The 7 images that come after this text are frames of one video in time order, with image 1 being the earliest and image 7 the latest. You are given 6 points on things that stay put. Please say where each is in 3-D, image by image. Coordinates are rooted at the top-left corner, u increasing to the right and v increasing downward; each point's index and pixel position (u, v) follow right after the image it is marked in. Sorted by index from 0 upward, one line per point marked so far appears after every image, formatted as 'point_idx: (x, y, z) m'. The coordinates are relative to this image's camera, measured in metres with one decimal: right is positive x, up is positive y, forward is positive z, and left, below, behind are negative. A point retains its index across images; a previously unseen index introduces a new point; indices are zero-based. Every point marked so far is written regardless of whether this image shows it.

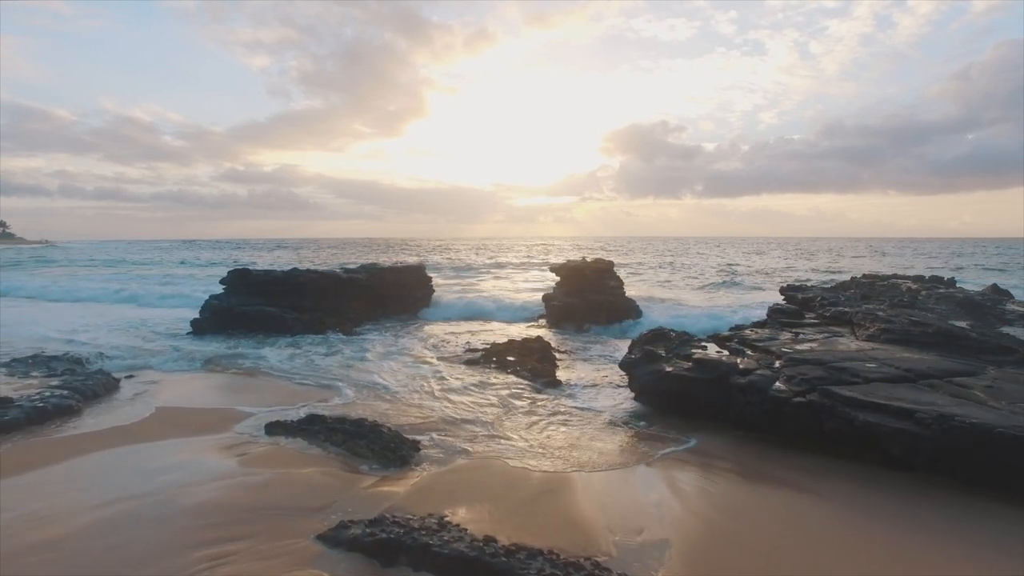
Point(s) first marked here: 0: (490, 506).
0: (-0.2, -2.5, +6.9) m
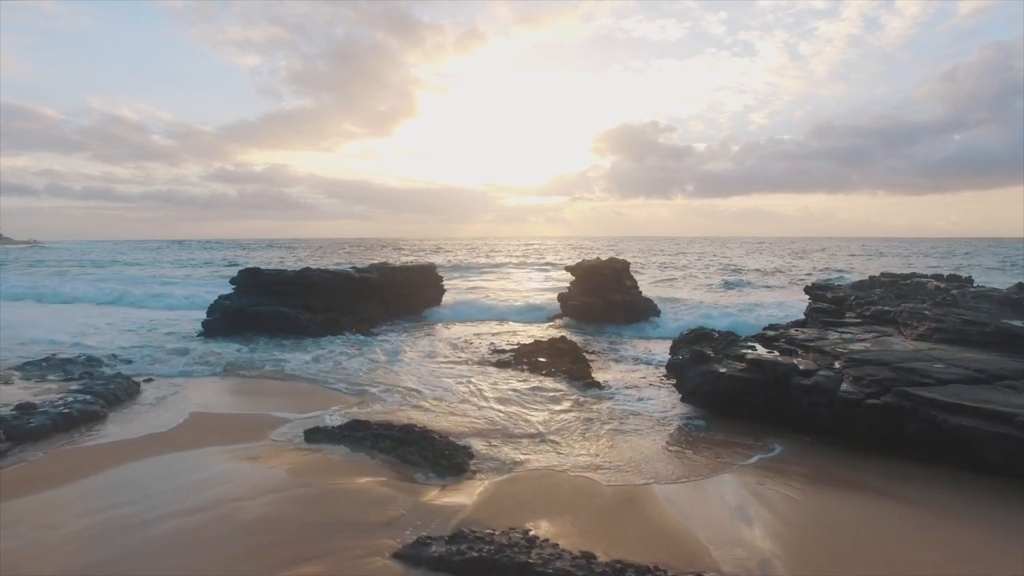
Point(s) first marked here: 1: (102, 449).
0: (+0.6, -2.4, +6.5) m
1: (-5.7, -2.3, +8.6) m
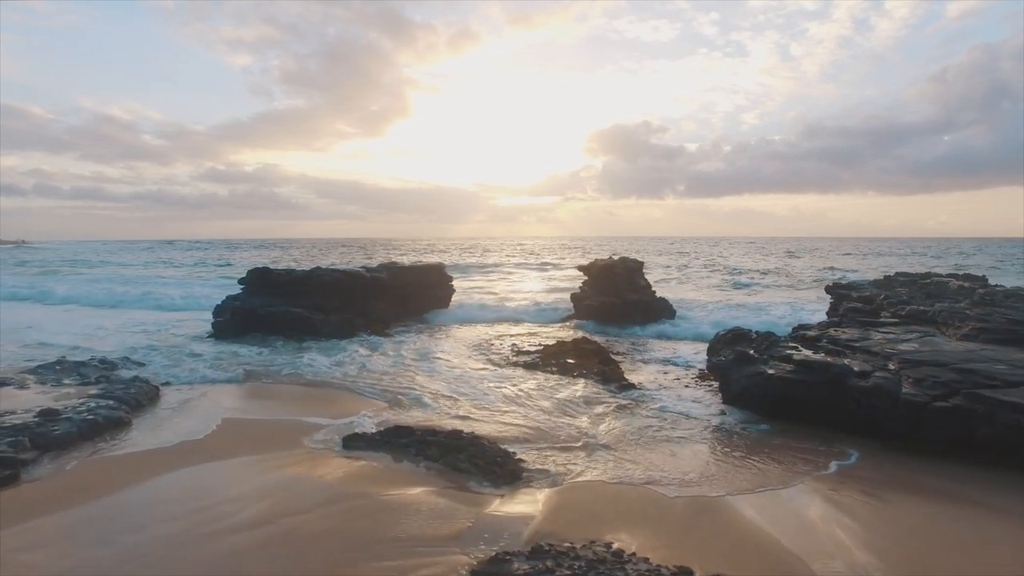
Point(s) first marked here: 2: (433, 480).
0: (+1.4, -2.4, +6.1) m
1: (-5.0, -2.3, +8.2) m
2: (-1.0, -2.4, +7.7) m
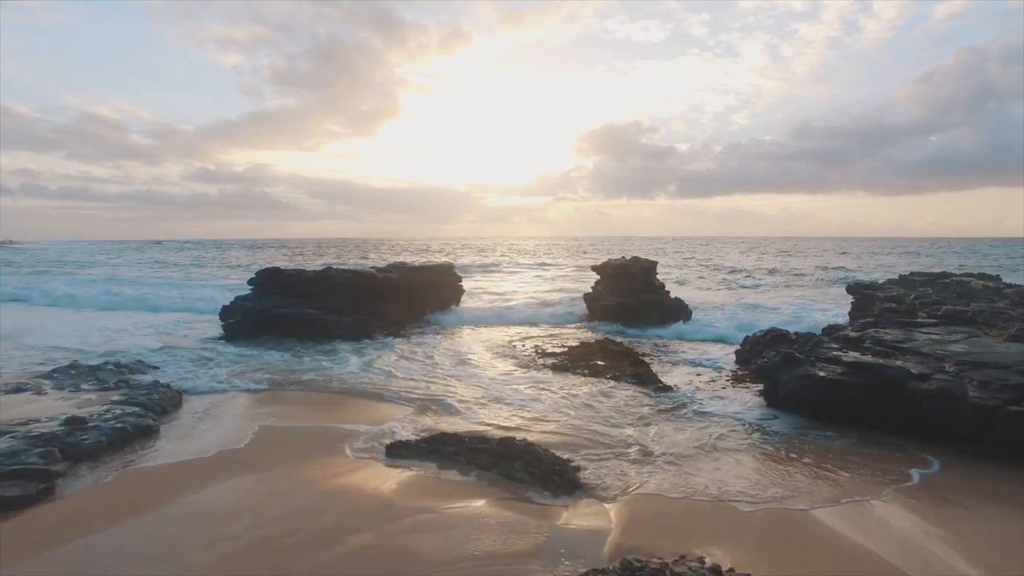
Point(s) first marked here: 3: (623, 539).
0: (+2.1, -2.4, +5.8) m
1: (-4.3, -2.3, +7.8) m
2: (-0.3, -2.4, +7.4) m
3: (+1.1, -2.5, +6.0) m
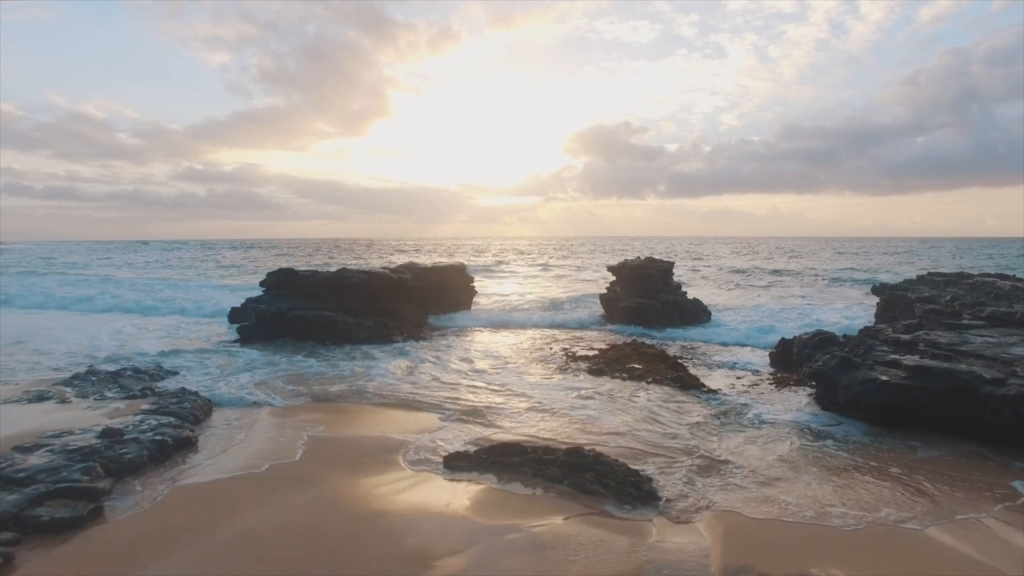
0: (+3.0, -2.5, +5.4) m
1: (-3.4, -2.3, +7.3) m
2: (+0.6, -2.5, +7.0) m
3: (+2.0, -2.5, +5.6) m
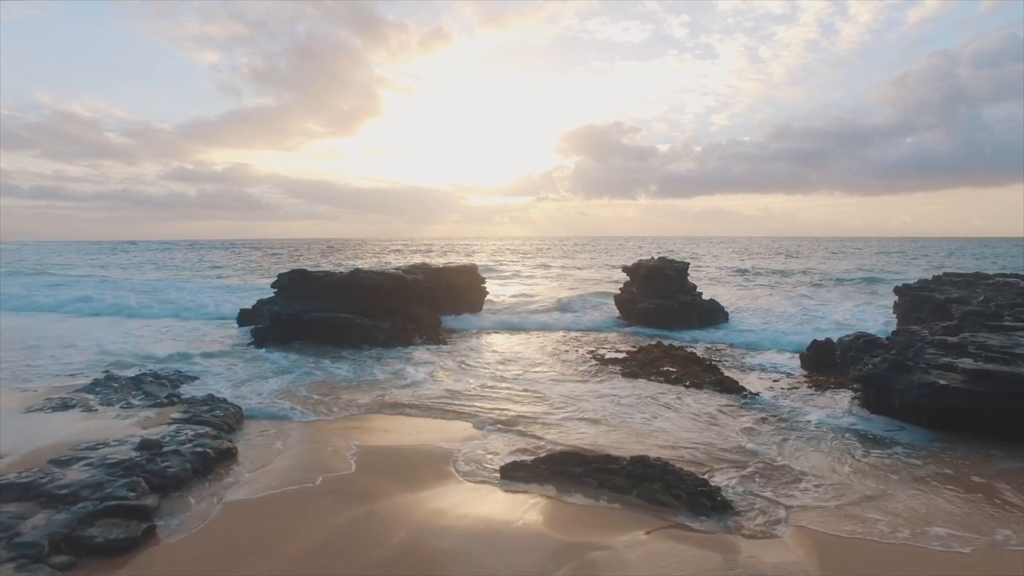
0: (+3.8, -2.5, +5.1) m
1: (-2.6, -2.4, +6.9) m
2: (+1.4, -2.5, +6.6) m
3: (+2.8, -2.5, +5.3) m
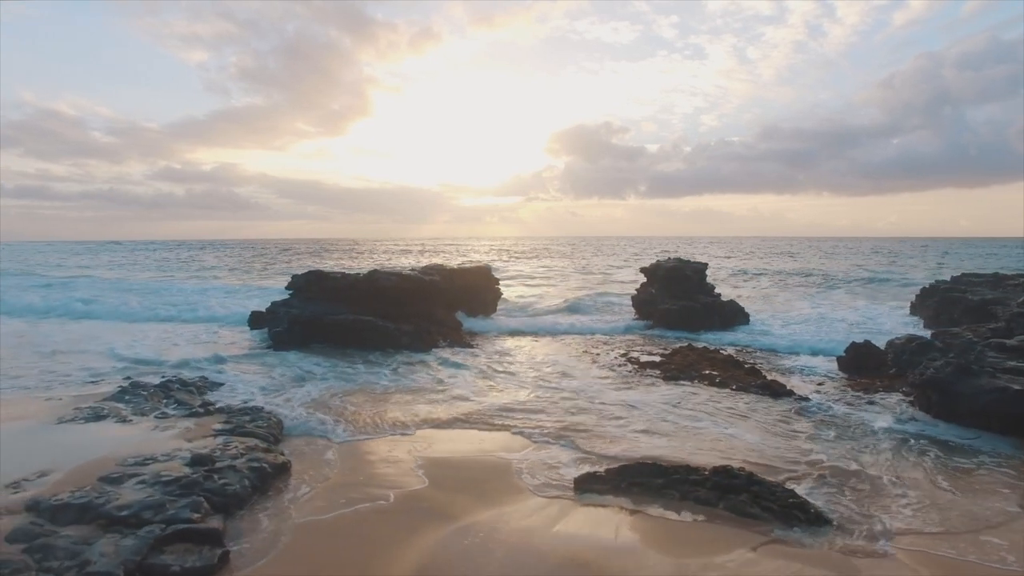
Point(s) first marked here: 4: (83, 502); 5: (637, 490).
0: (+4.8, -2.5, +4.8) m
1: (-1.7, -2.4, +6.5) m
2: (+2.3, -2.5, +6.3) m
3: (+3.7, -2.6, +5.0) m
4: (-4.2, -2.1, +6.0) m
5: (+1.5, -2.4, +7.2) m
